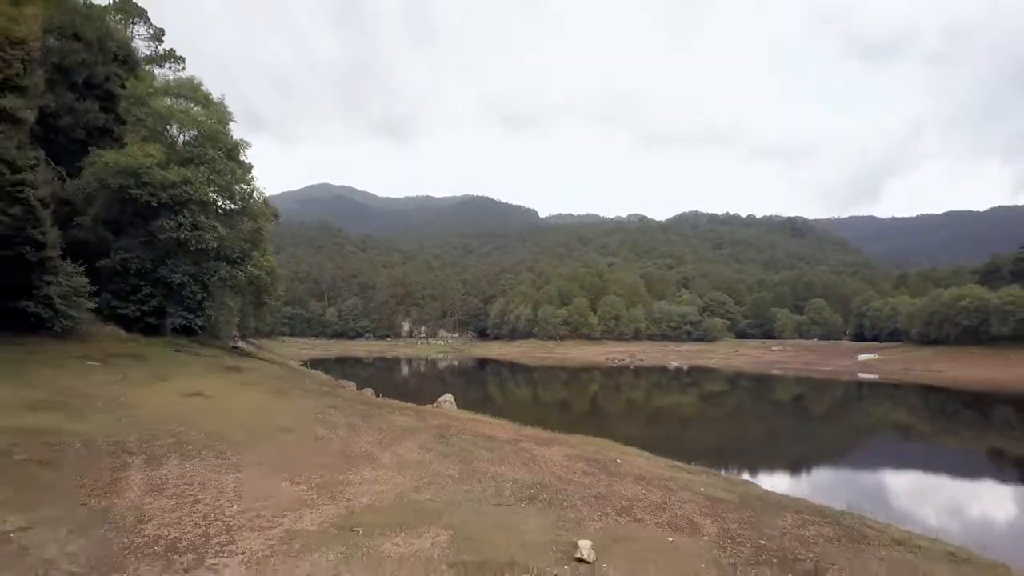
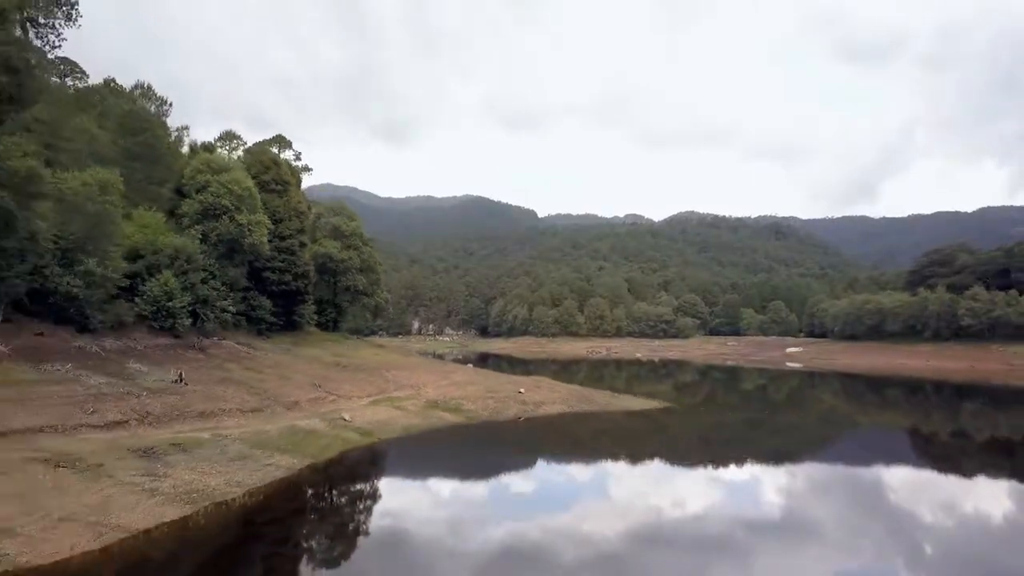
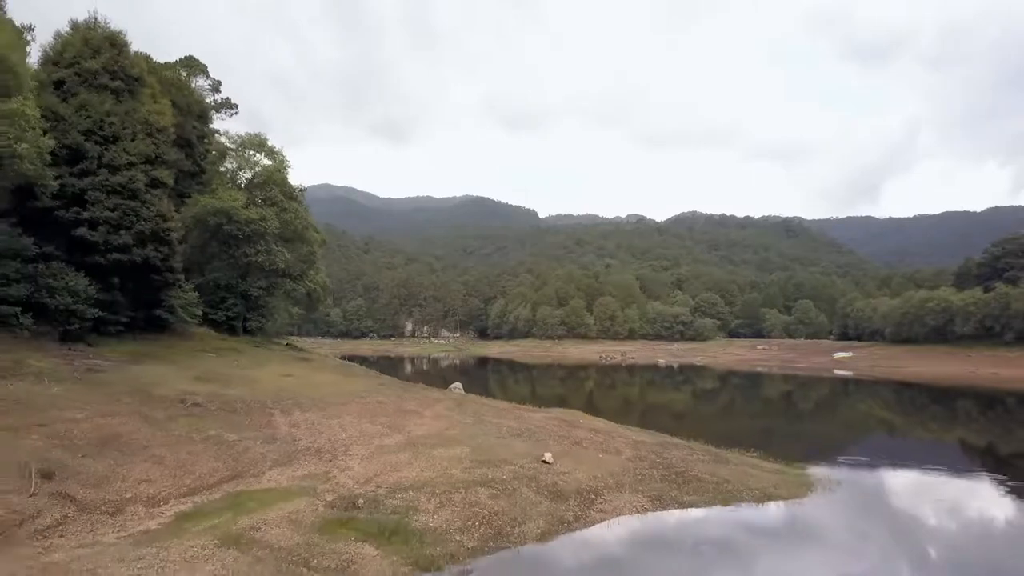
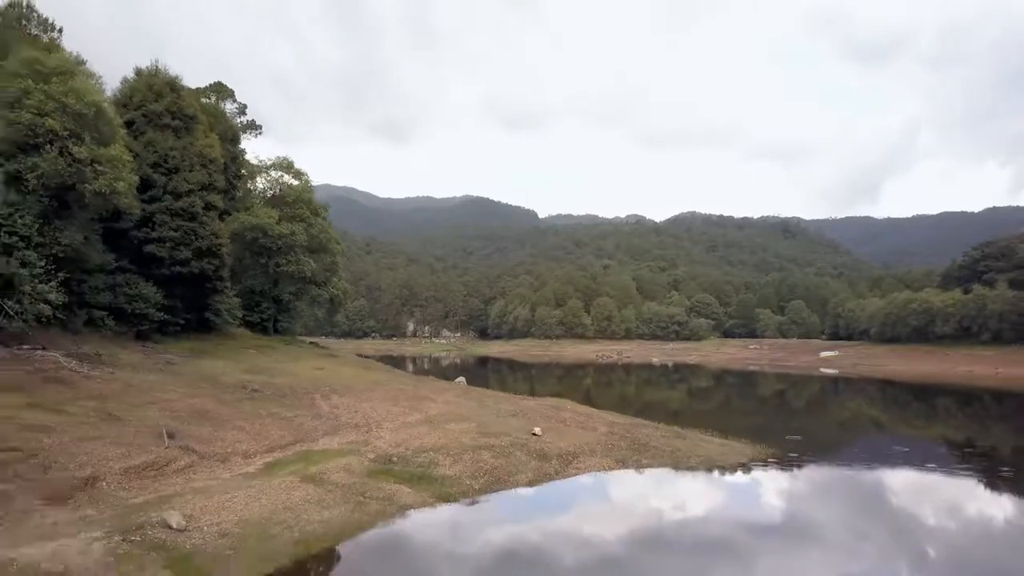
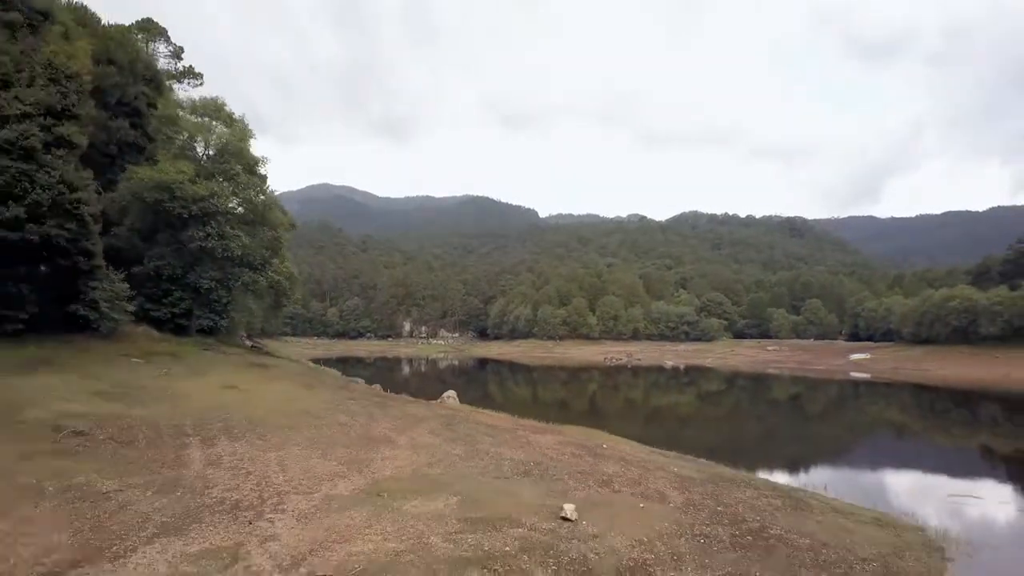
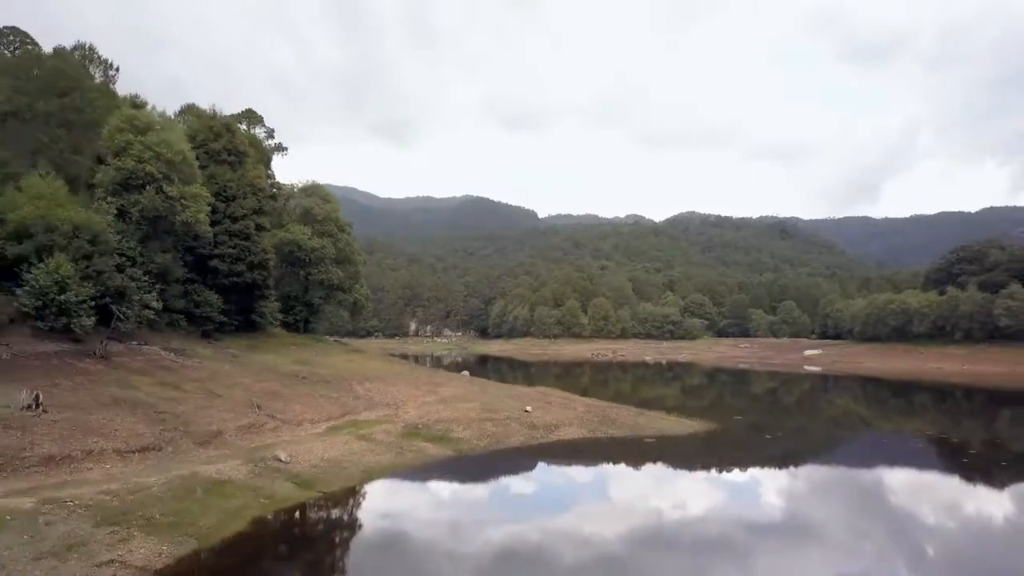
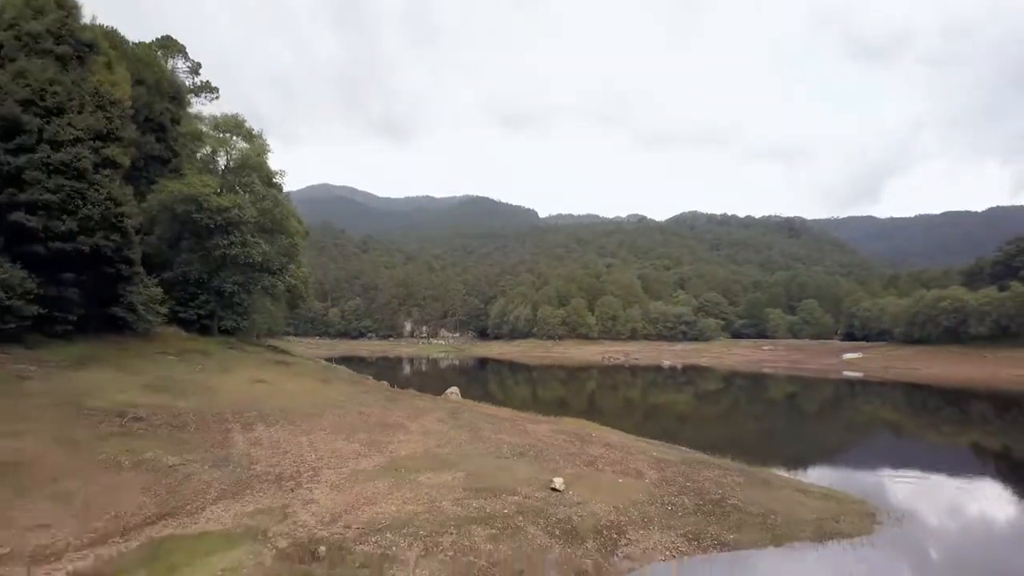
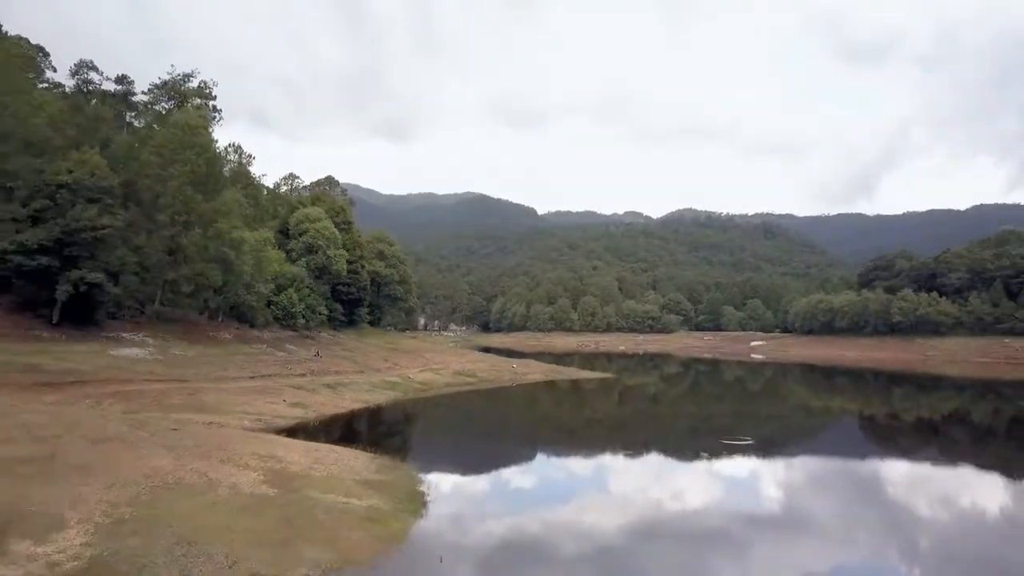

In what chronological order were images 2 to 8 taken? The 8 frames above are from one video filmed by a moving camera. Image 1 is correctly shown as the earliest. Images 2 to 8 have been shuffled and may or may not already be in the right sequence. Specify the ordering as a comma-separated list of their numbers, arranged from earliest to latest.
5, 7, 3, 4, 6, 2, 8
